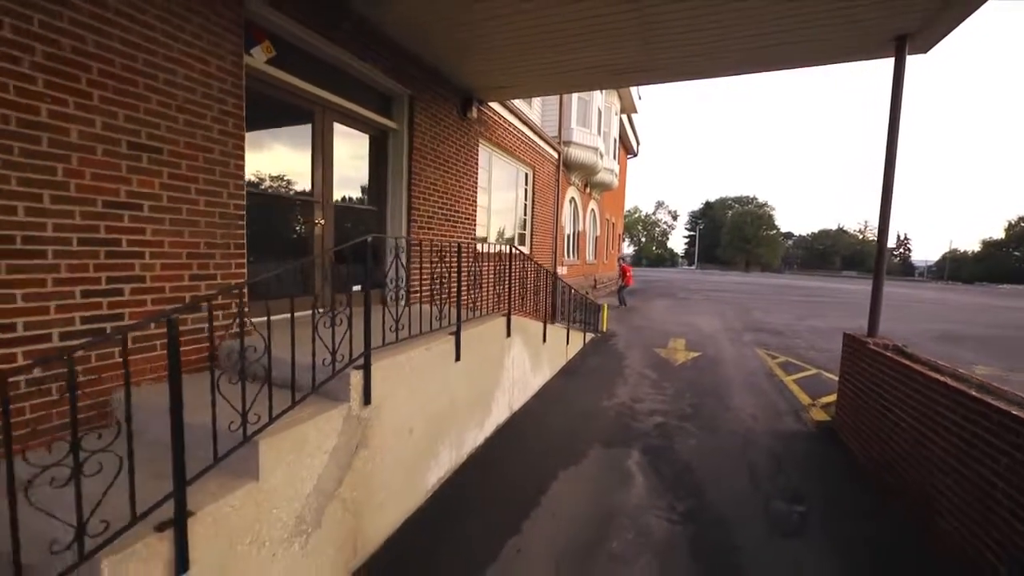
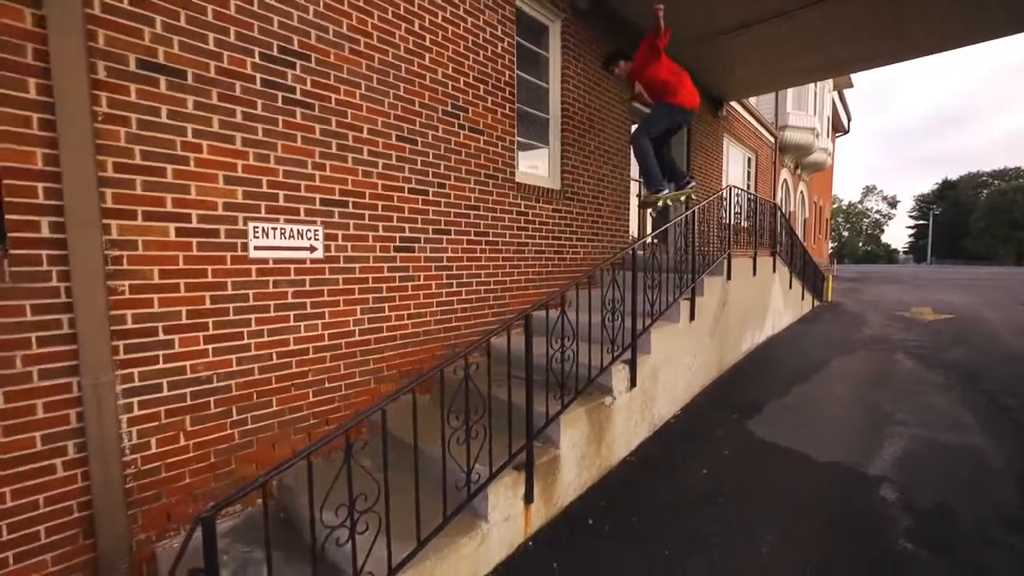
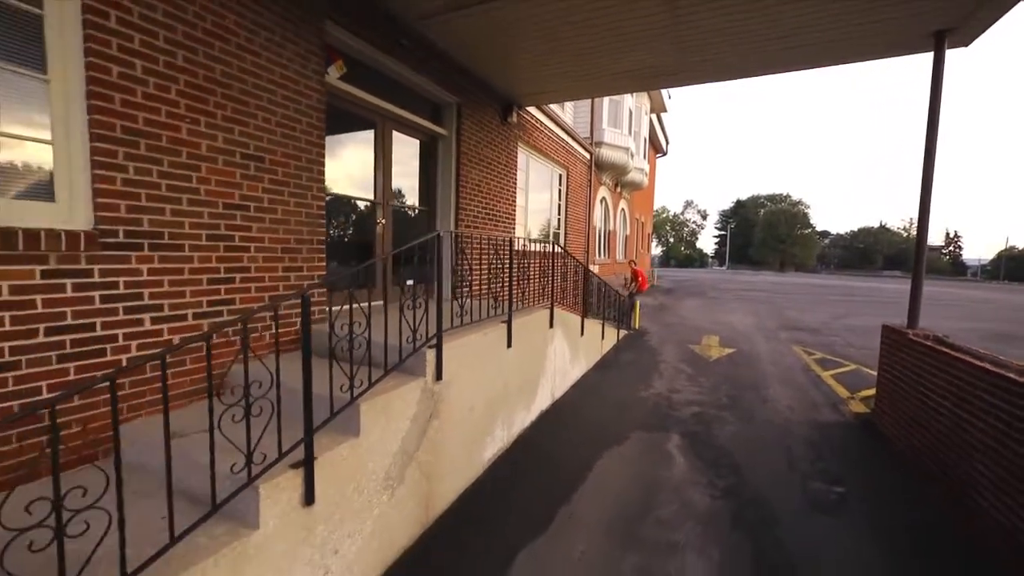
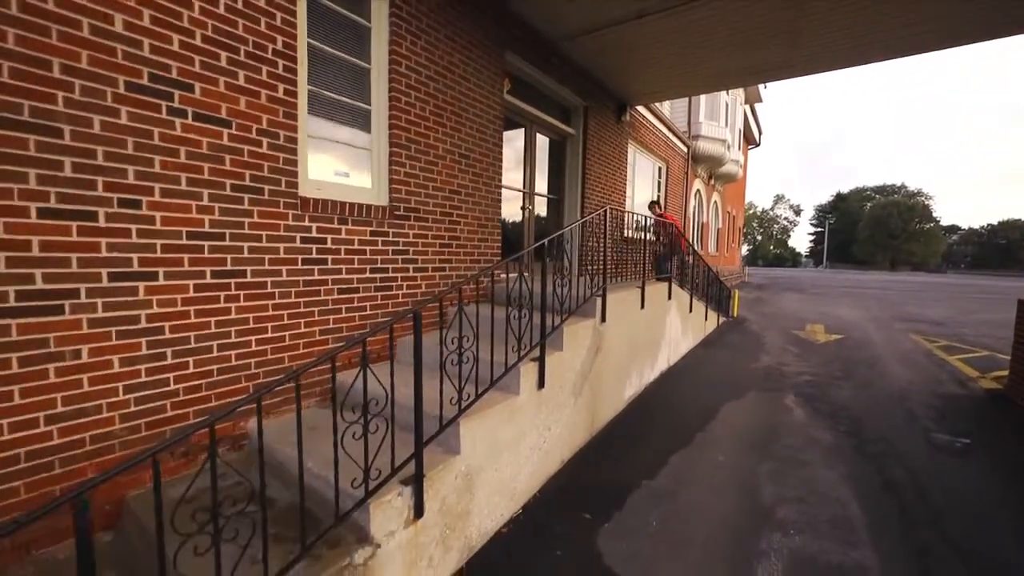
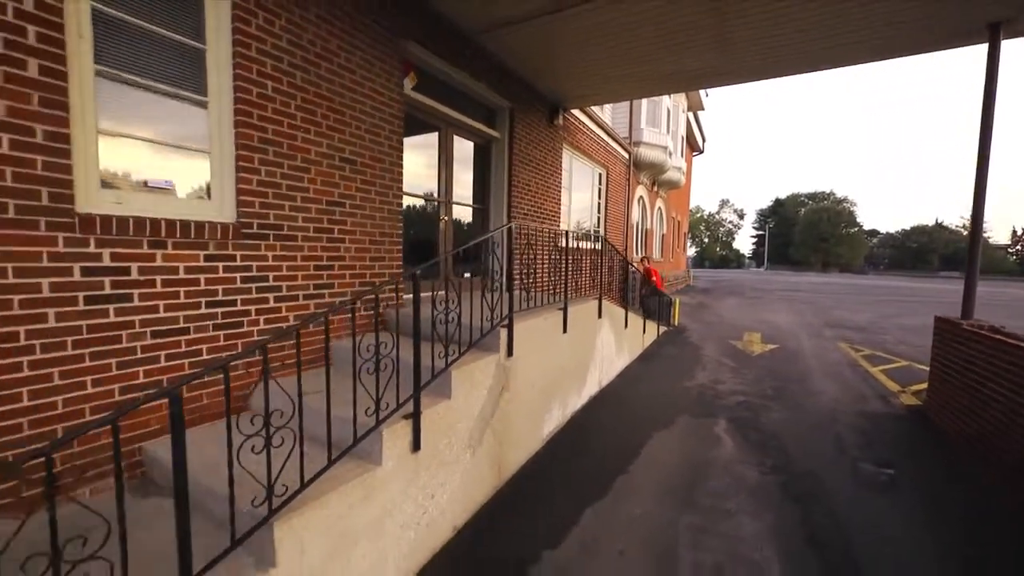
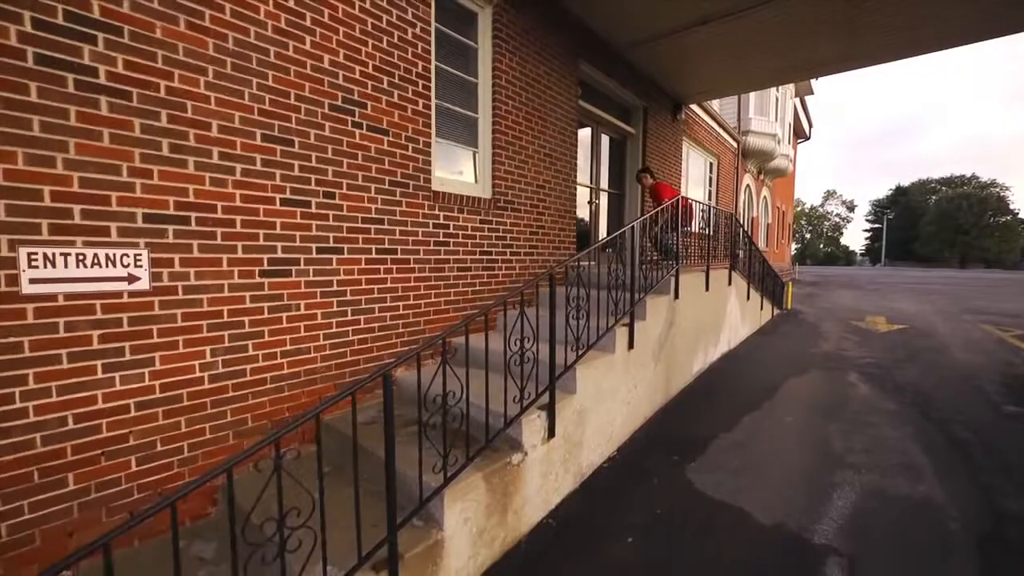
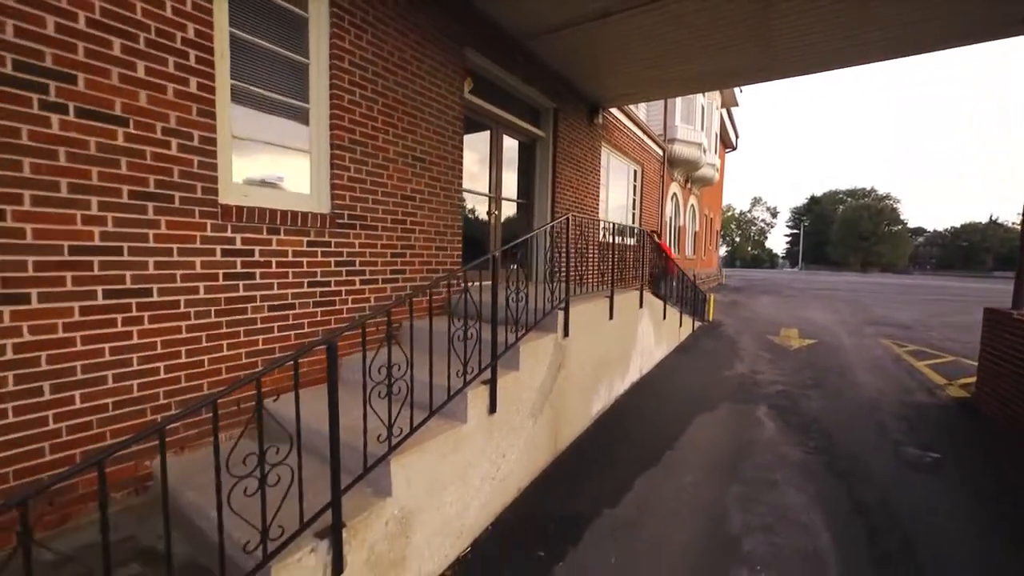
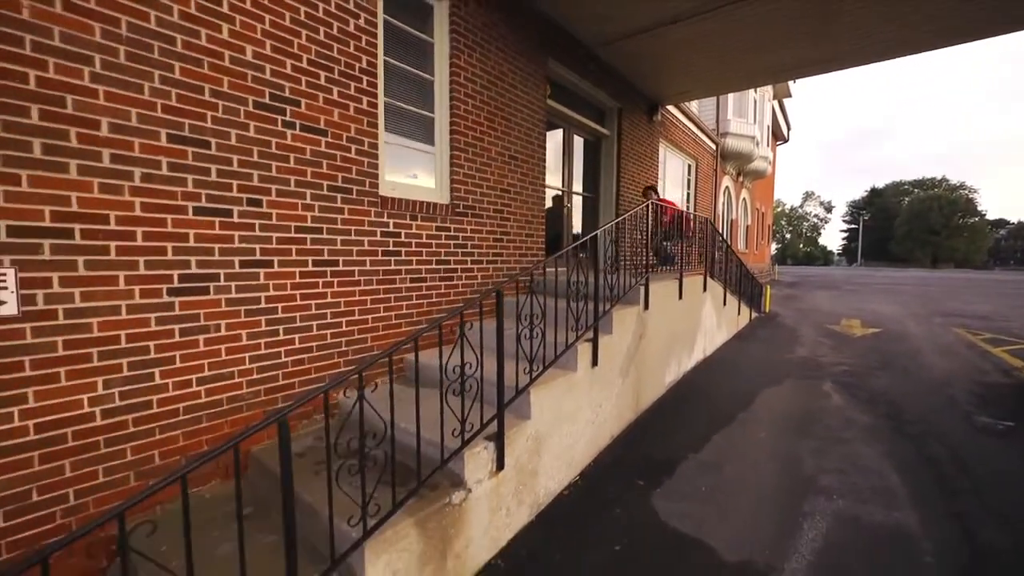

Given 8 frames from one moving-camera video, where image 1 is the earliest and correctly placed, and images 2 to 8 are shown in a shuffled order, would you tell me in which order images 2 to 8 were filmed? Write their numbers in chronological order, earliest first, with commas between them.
3, 5, 7, 4, 8, 6, 2
